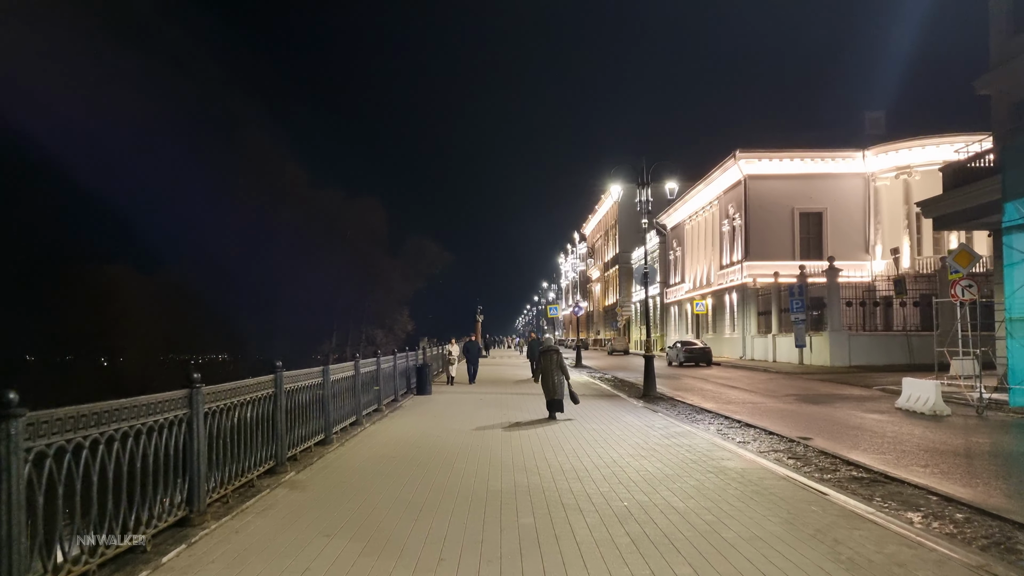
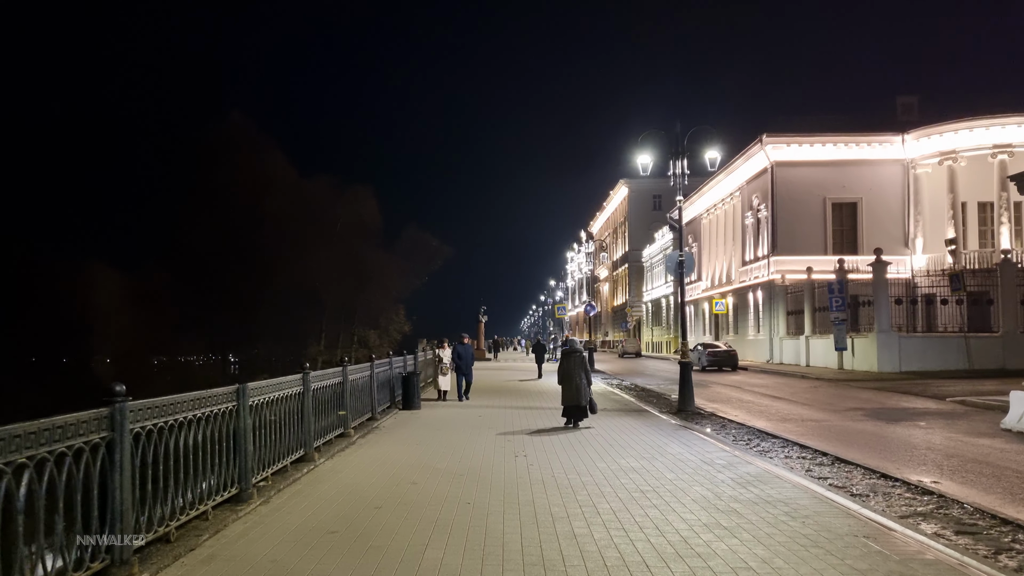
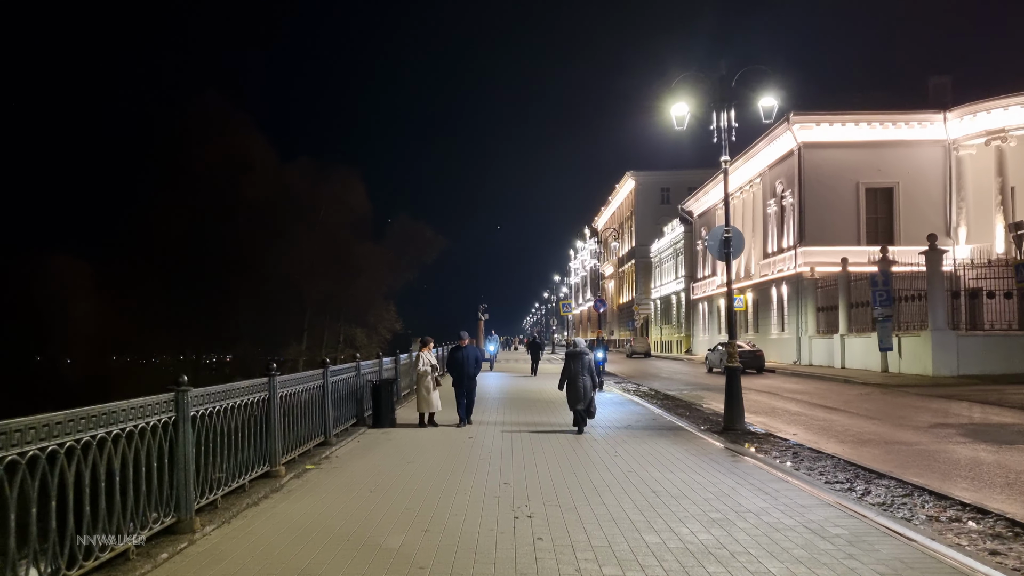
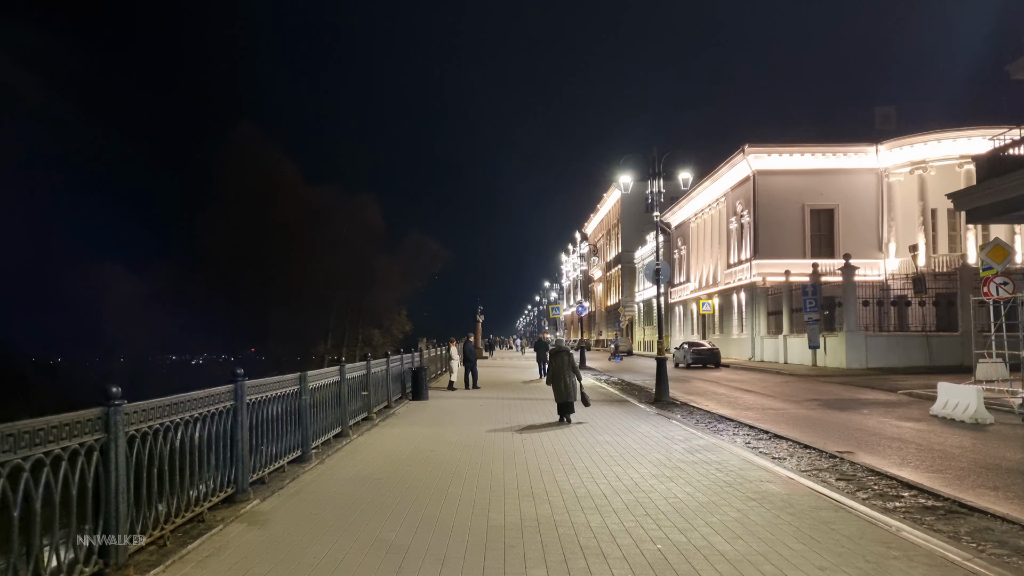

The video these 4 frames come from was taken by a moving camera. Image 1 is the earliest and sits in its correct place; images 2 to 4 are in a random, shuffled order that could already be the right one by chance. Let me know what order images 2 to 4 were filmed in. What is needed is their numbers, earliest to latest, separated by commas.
4, 2, 3
